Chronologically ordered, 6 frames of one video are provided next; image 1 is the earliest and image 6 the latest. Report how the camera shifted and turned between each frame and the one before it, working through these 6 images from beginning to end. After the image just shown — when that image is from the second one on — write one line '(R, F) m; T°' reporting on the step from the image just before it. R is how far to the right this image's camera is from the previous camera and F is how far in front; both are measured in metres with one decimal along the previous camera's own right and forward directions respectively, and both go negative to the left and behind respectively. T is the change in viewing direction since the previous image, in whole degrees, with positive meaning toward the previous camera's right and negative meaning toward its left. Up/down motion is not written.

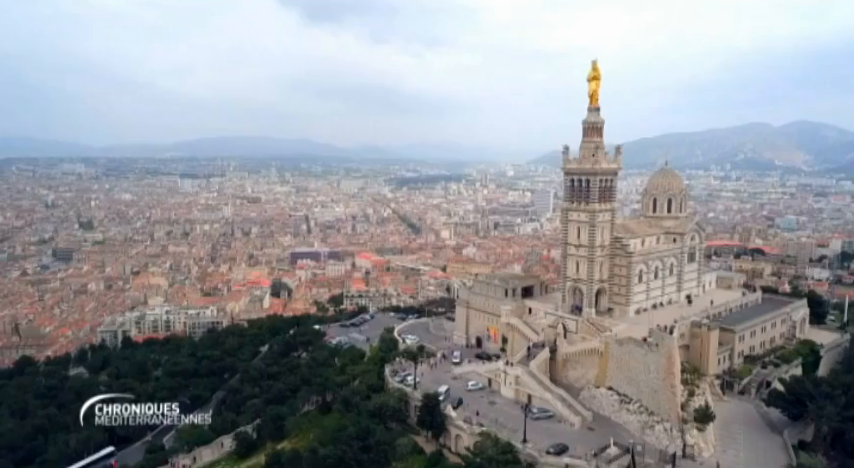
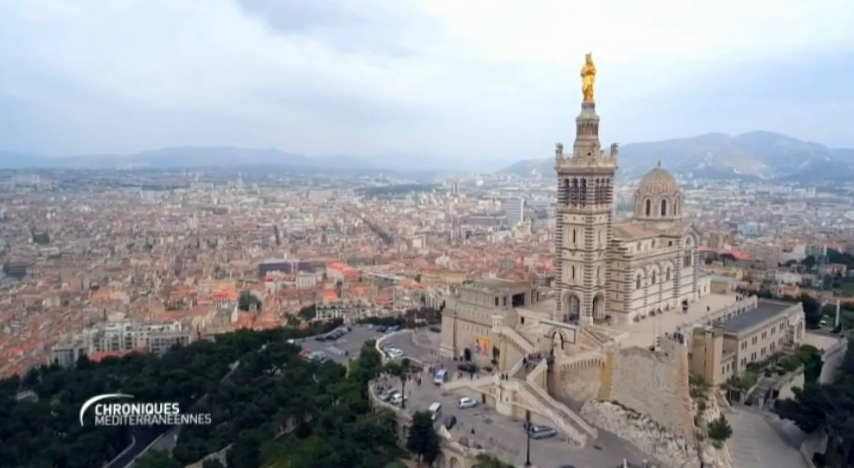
(-1.0, +2.6) m; +3°
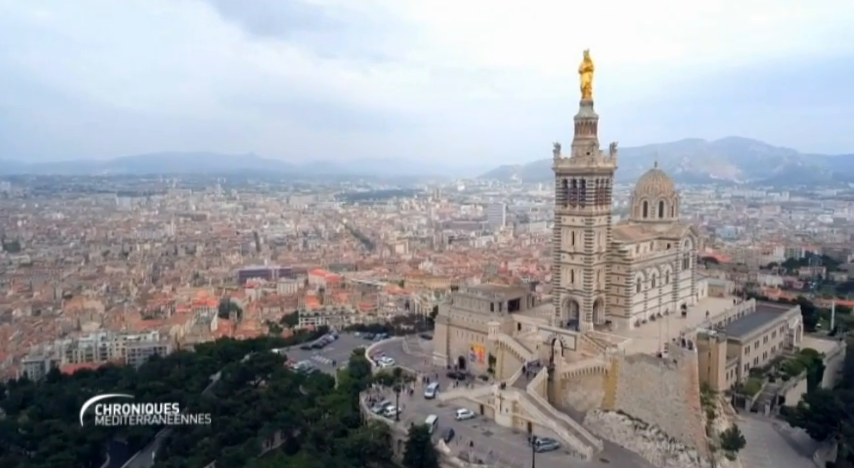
(-0.7, +1.5) m; +2°
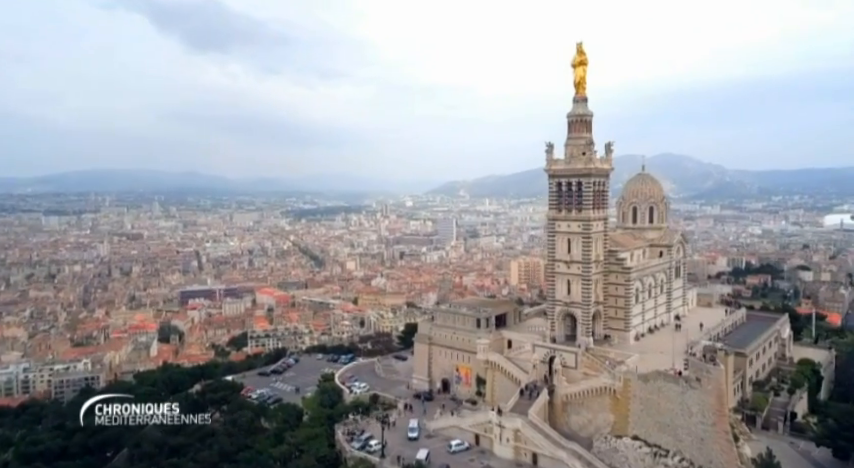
(-1.8, +3.5) m; +5°
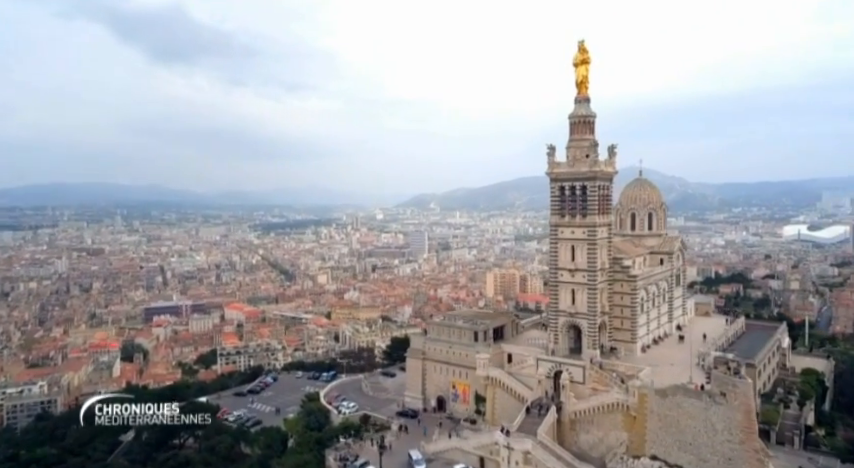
(-1.3, +2.0) m; +3°
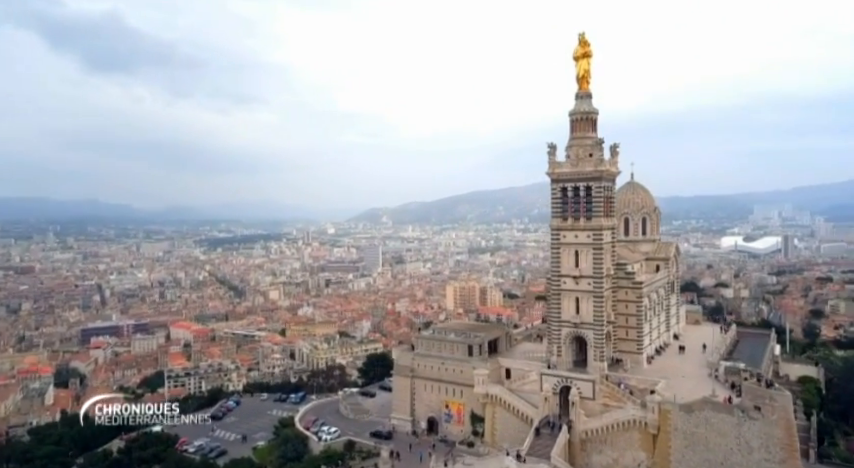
(-2.0, +2.6) m; +5°
